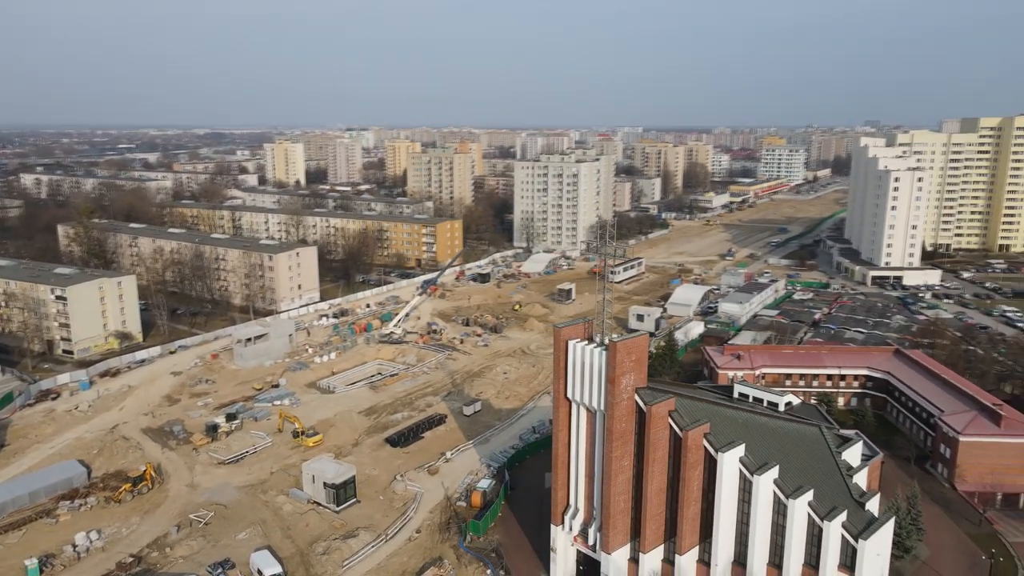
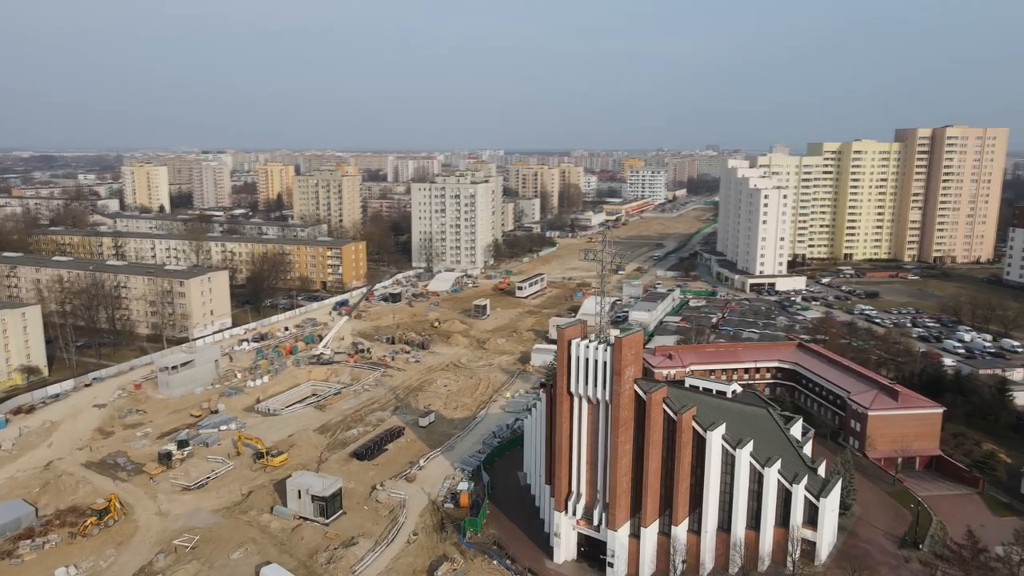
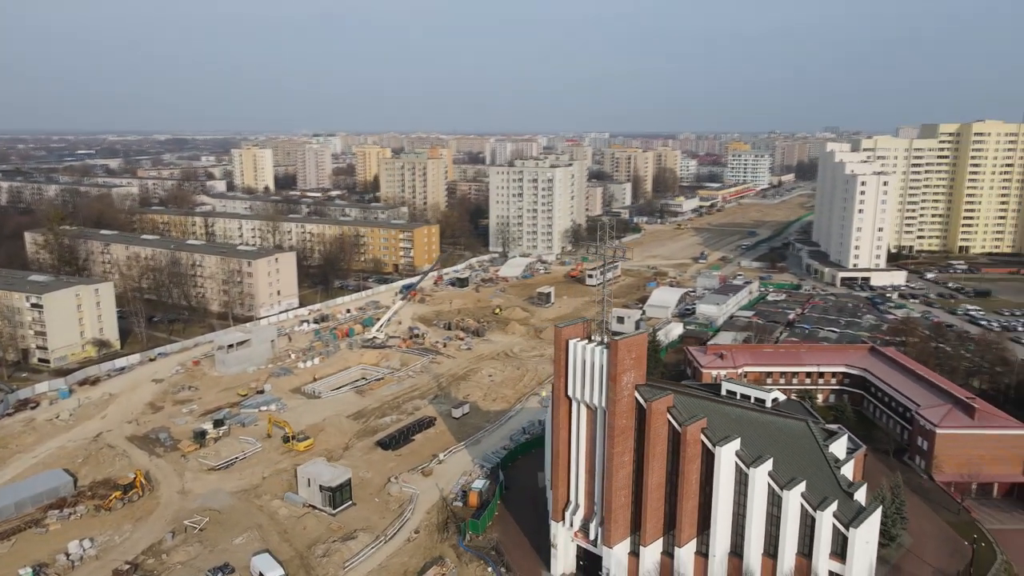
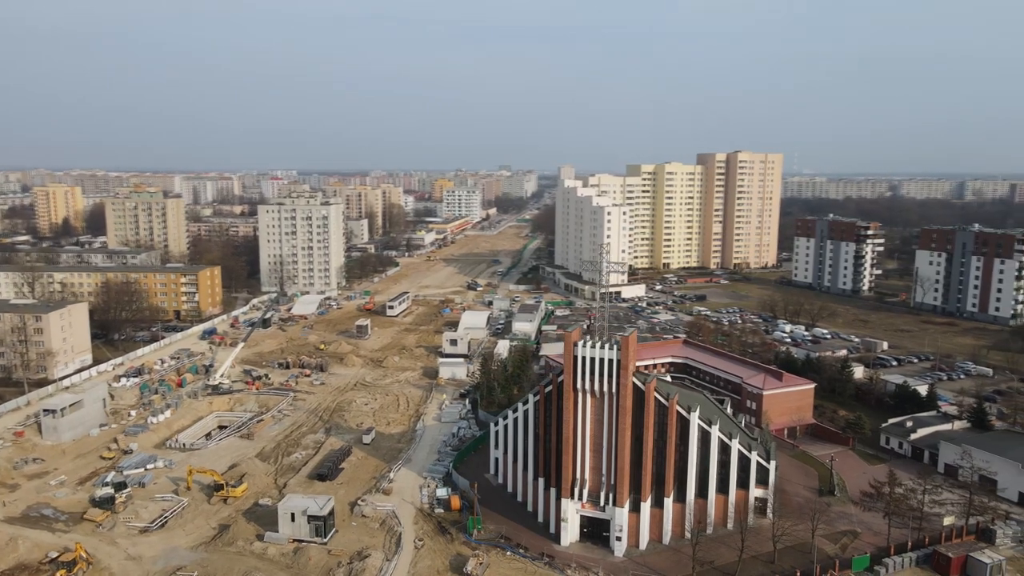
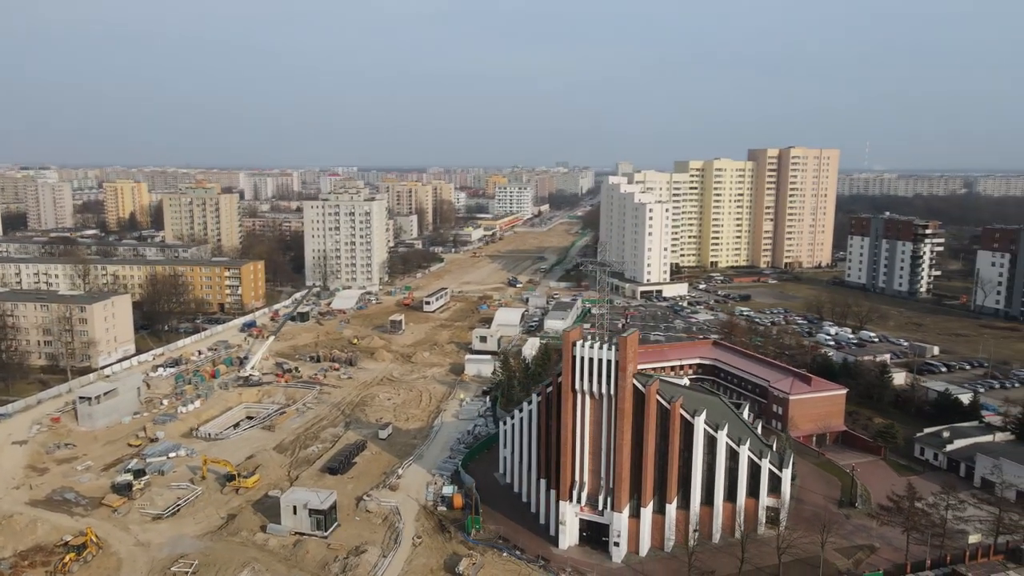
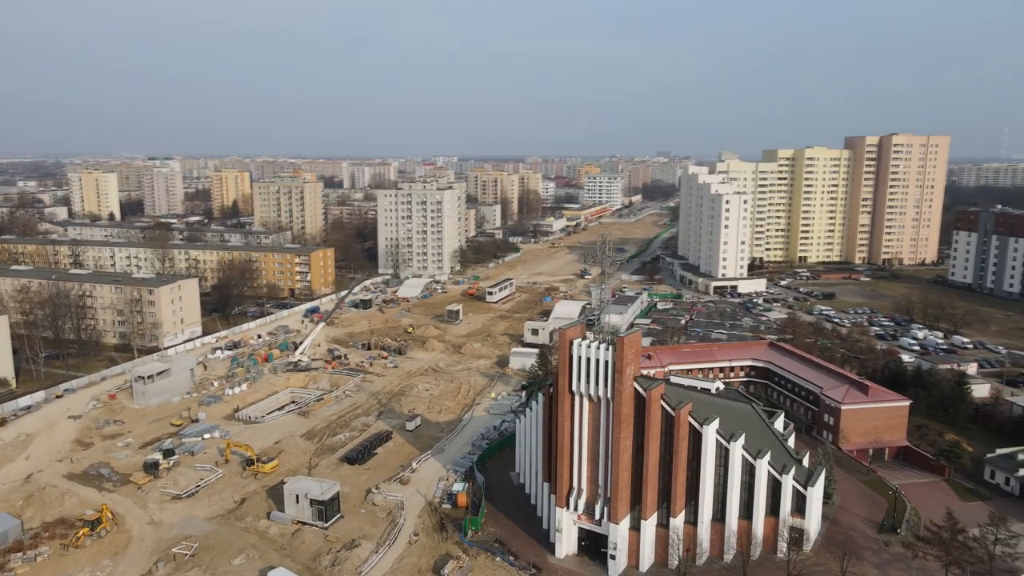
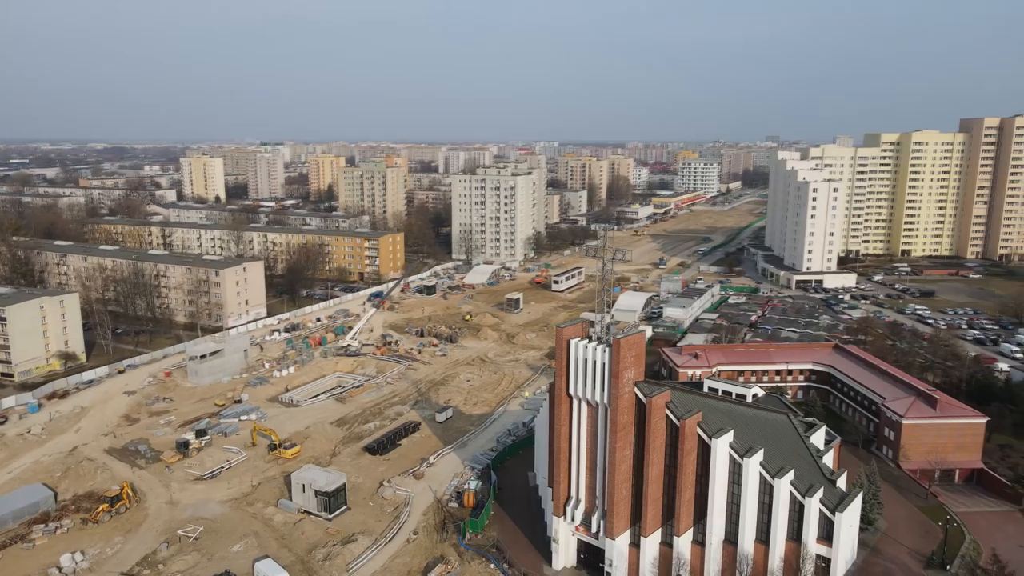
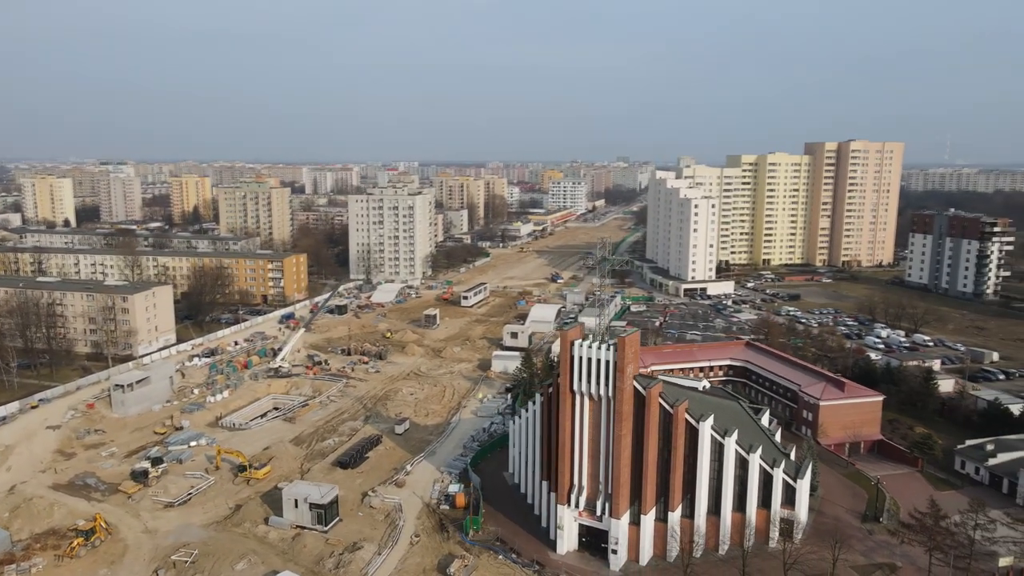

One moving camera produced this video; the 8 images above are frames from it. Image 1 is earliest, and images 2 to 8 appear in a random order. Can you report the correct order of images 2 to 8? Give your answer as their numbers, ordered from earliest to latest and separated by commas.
3, 7, 2, 6, 8, 5, 4
